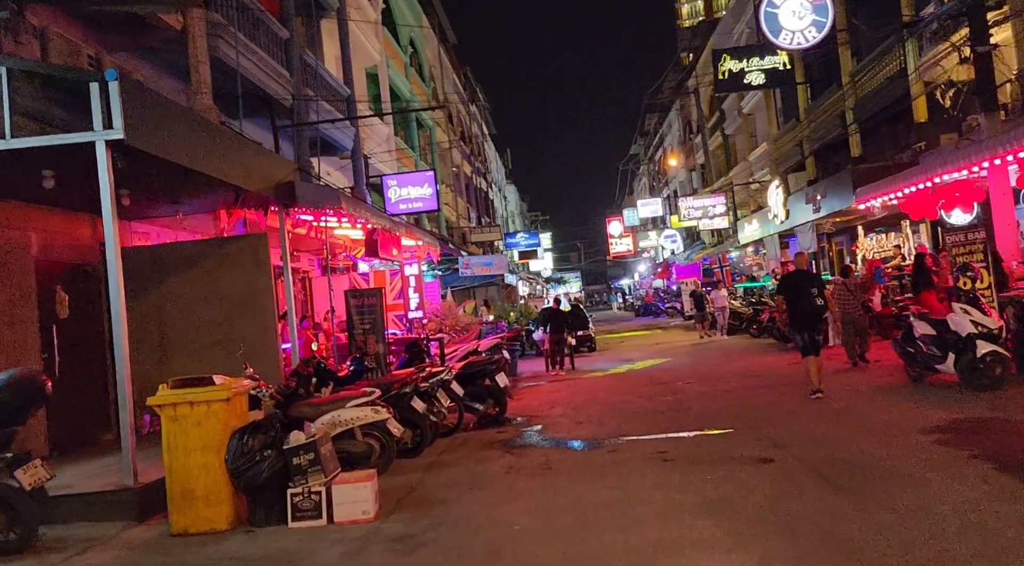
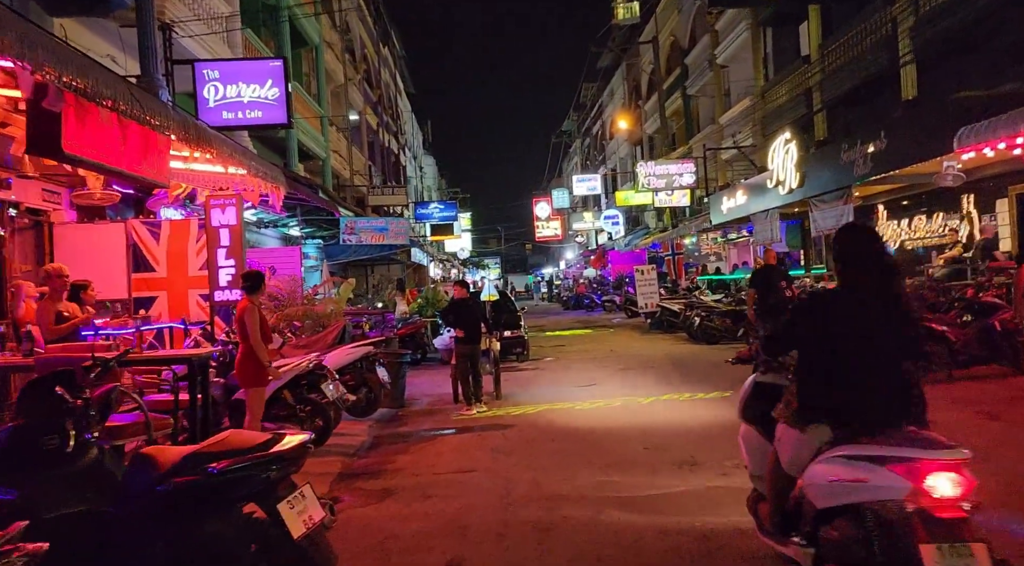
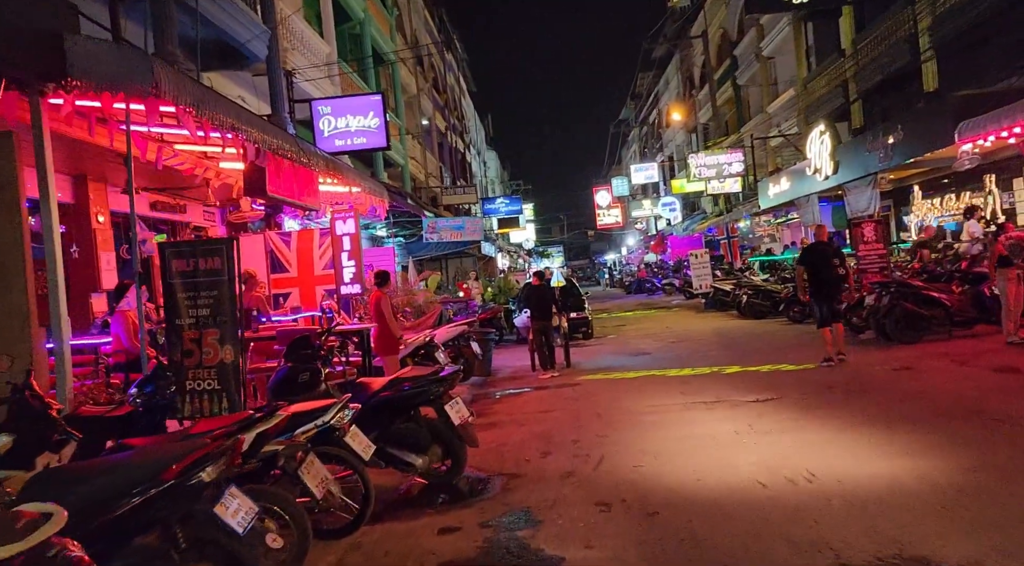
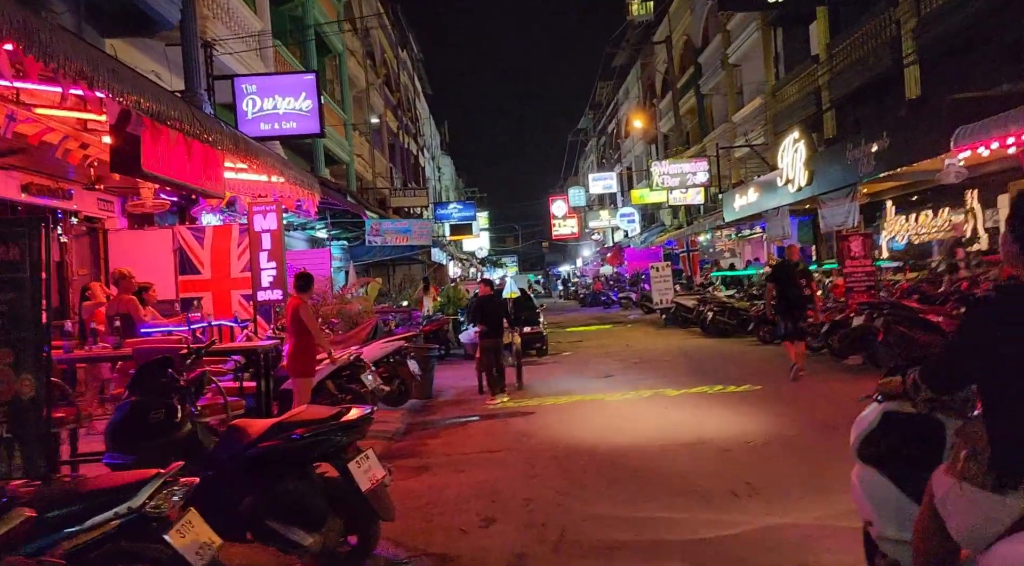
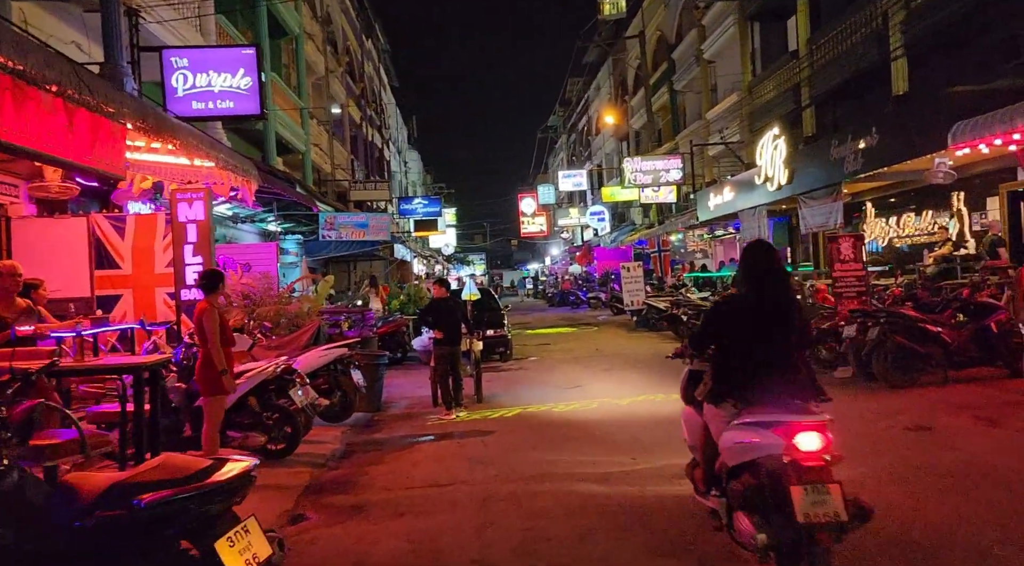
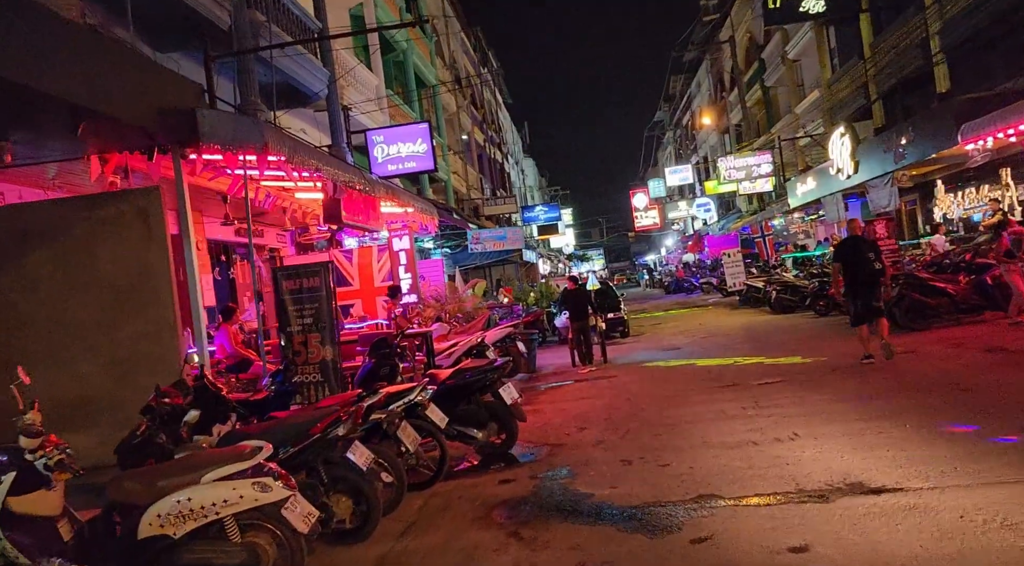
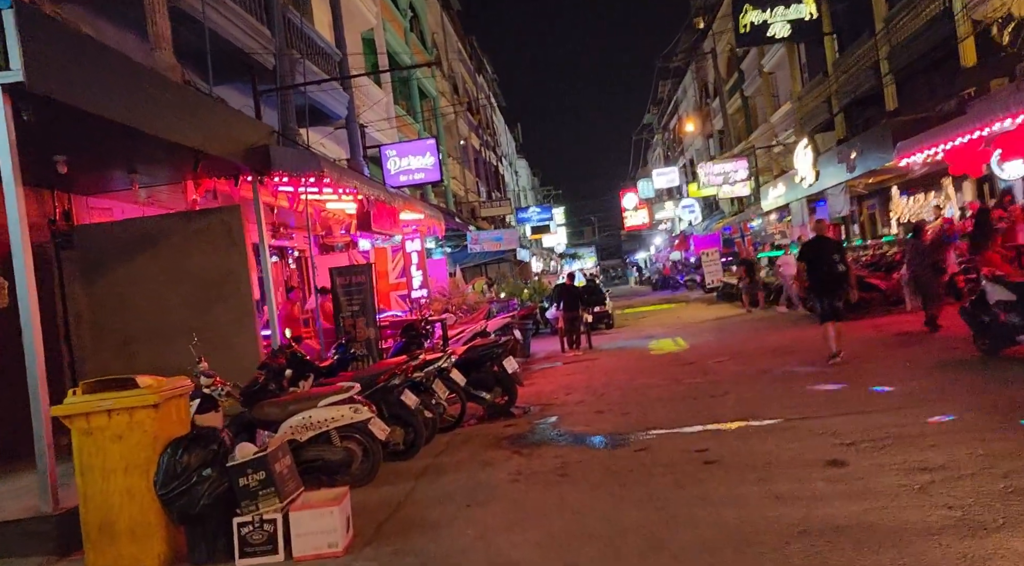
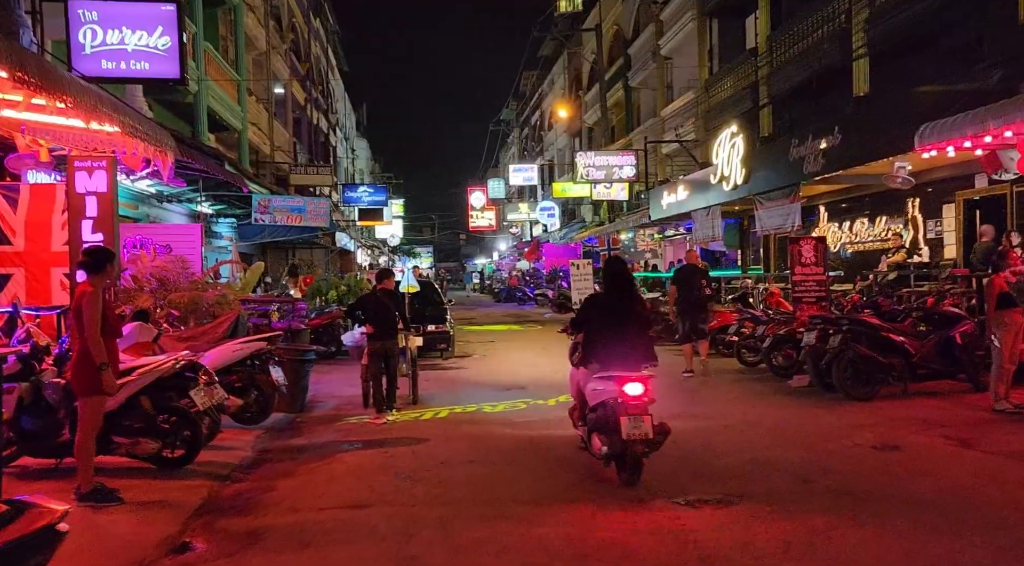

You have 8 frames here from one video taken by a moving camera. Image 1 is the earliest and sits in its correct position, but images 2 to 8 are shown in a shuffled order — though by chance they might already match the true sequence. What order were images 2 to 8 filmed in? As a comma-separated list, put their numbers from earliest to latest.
7, 6, 3, 4, 2, 5, 8
